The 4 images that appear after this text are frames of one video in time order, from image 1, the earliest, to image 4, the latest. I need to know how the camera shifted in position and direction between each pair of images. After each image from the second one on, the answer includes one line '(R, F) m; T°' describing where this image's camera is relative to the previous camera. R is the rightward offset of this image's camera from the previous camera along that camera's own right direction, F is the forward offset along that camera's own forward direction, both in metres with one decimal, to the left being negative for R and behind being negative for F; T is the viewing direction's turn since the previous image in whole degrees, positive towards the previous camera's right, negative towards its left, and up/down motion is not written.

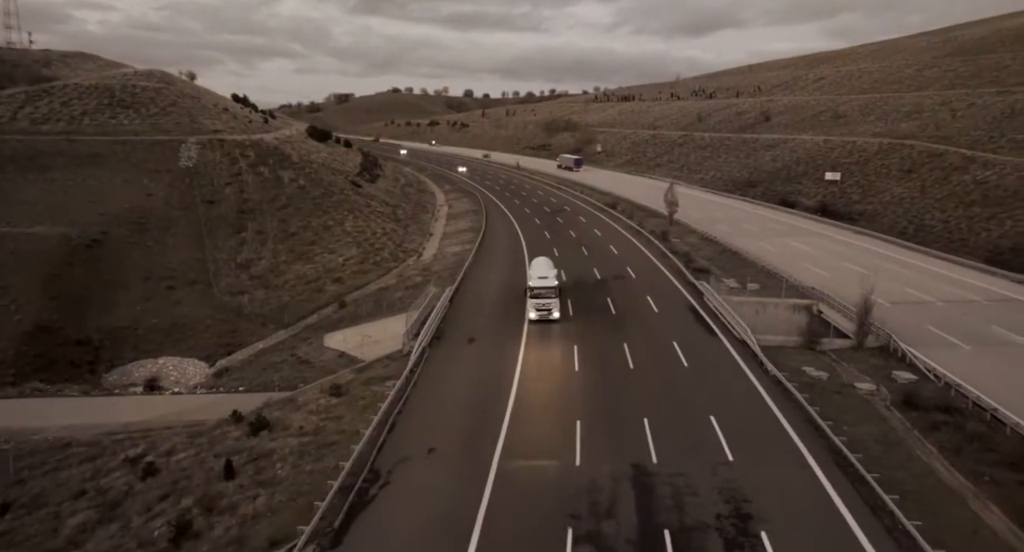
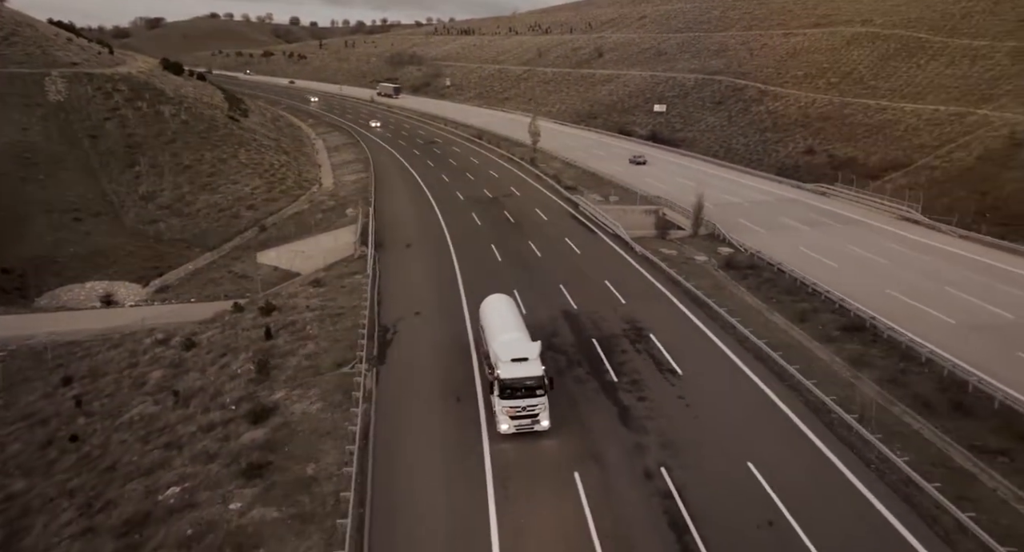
(-4.9, -6.8) m; +14°
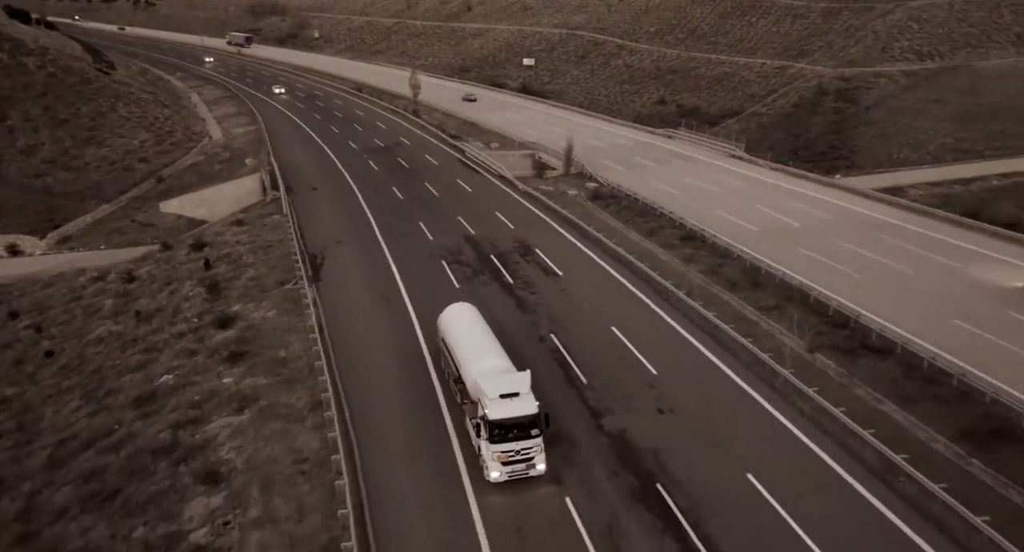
(-1.6, -5.1) m; +11°
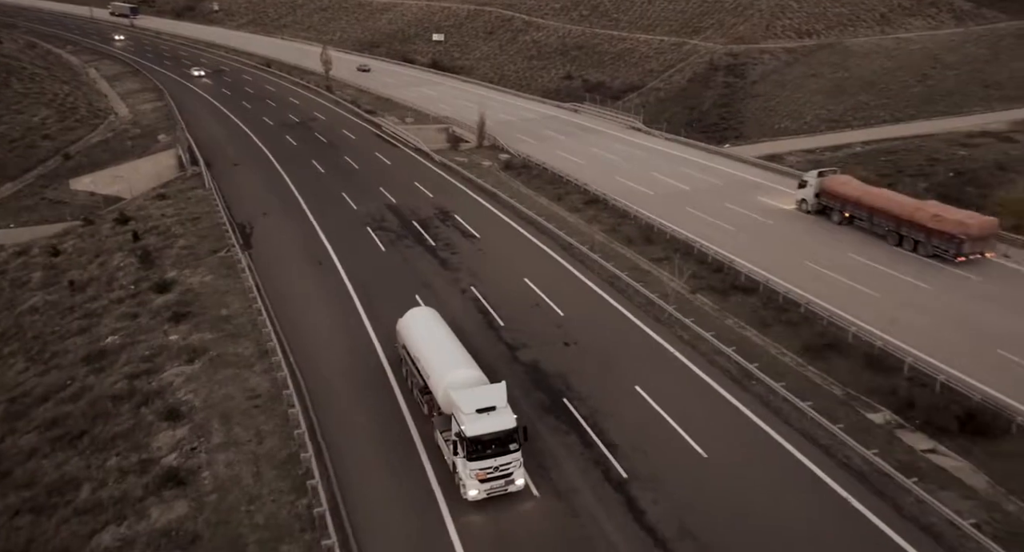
(-0.2, -2.8) m; +7°
